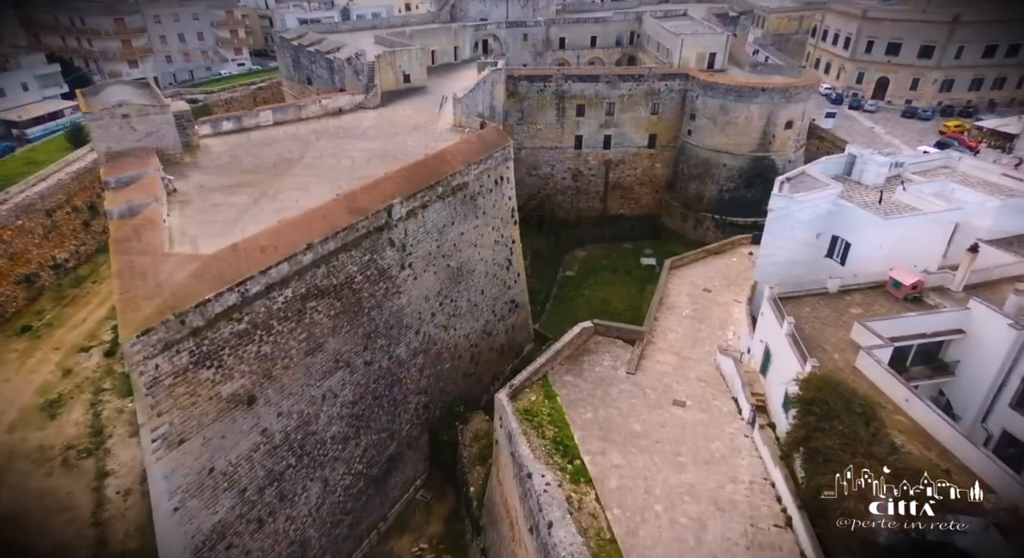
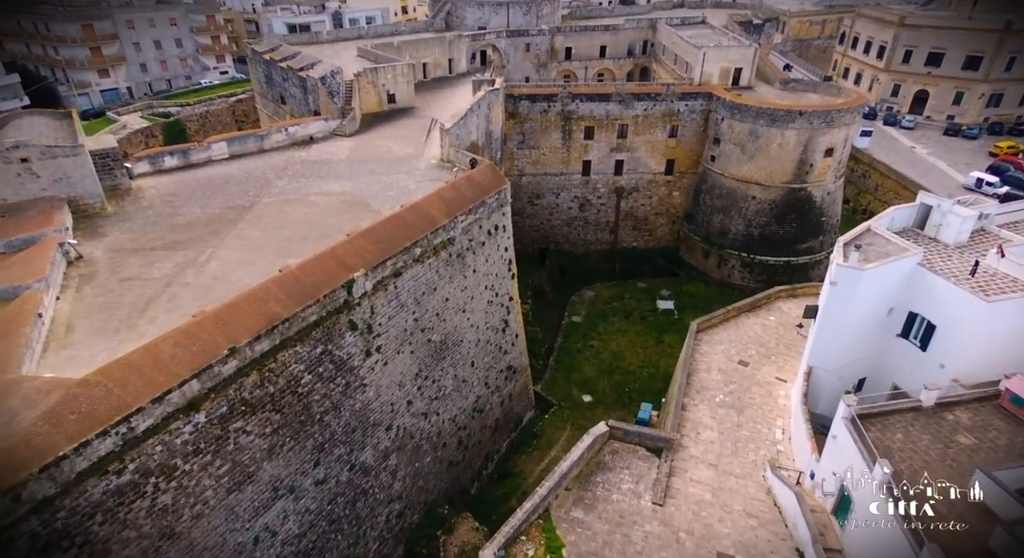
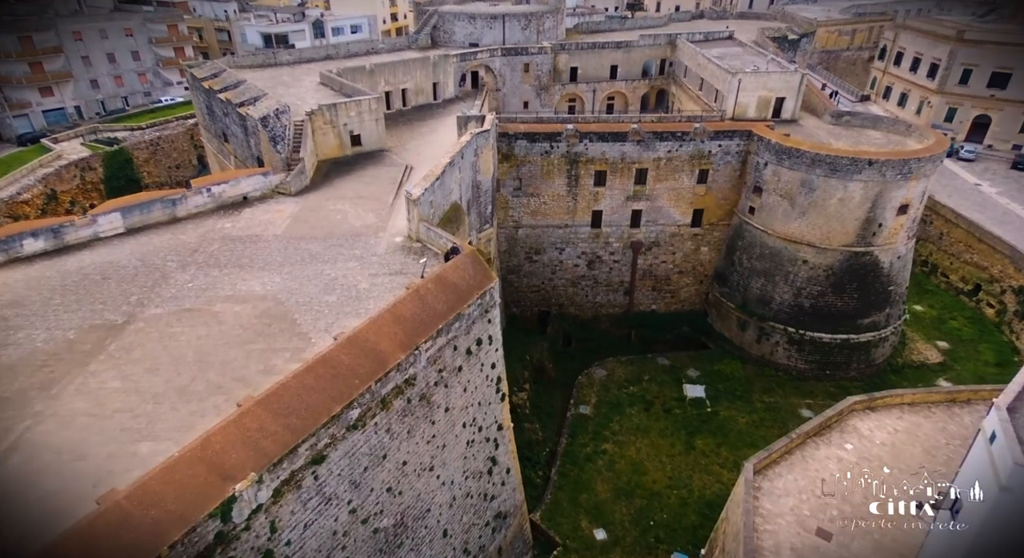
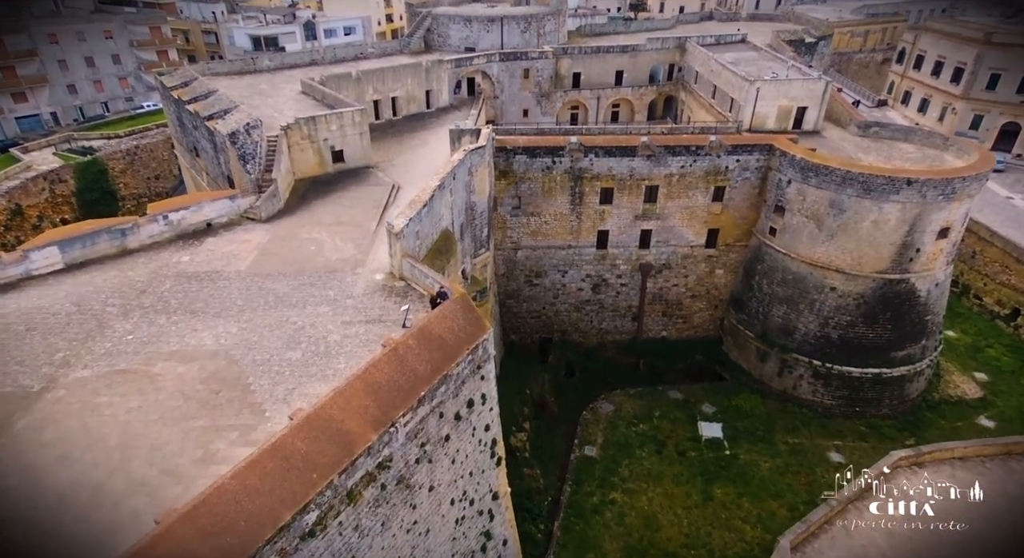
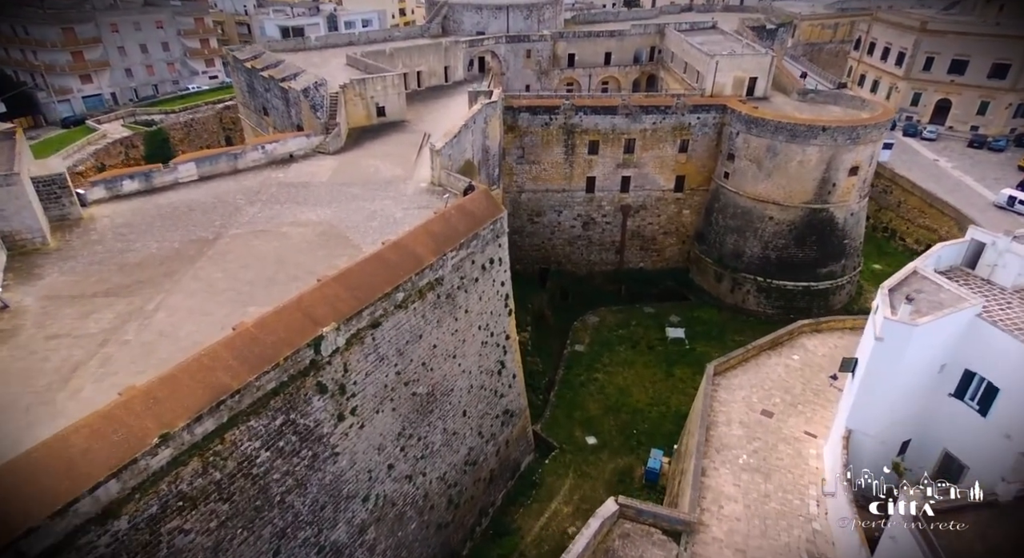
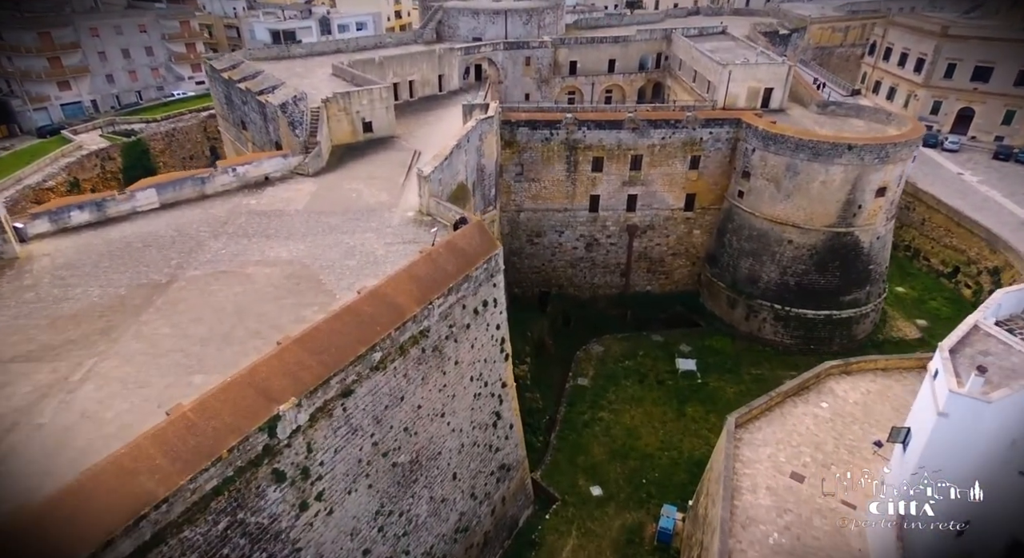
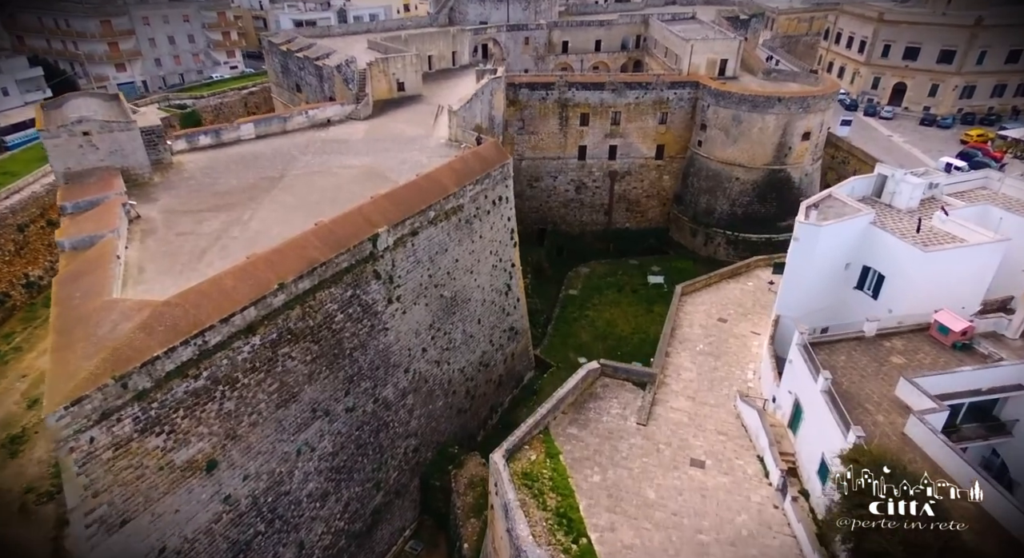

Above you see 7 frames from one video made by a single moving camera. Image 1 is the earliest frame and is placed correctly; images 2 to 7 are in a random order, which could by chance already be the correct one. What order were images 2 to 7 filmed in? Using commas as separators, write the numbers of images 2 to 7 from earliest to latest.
7, 2, 5, 6, 3, 4
